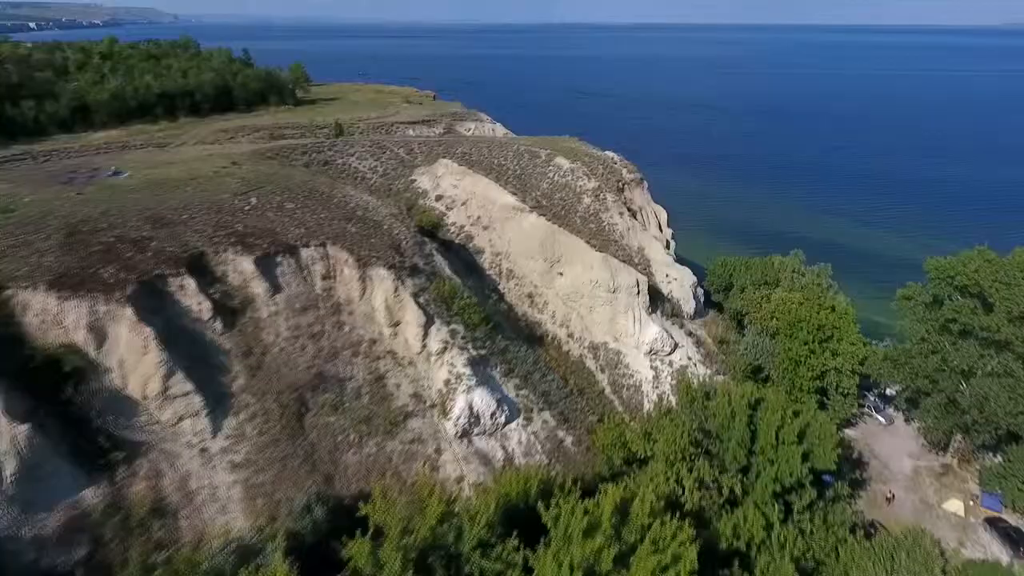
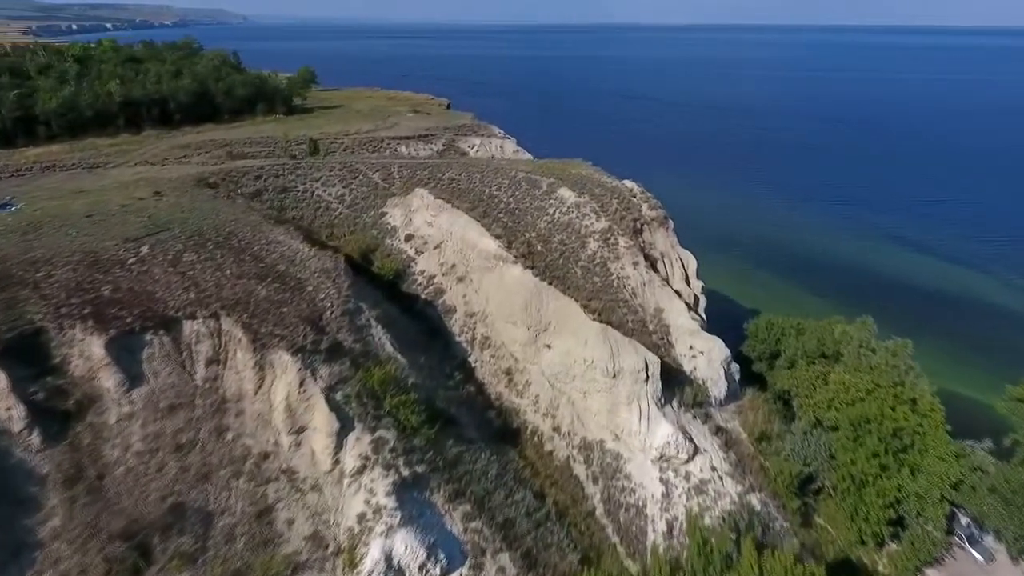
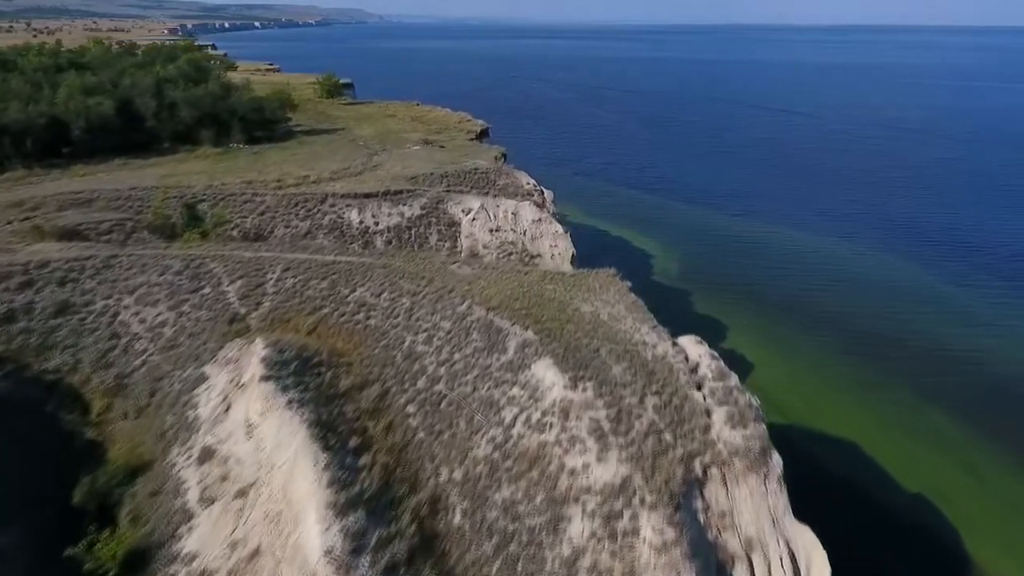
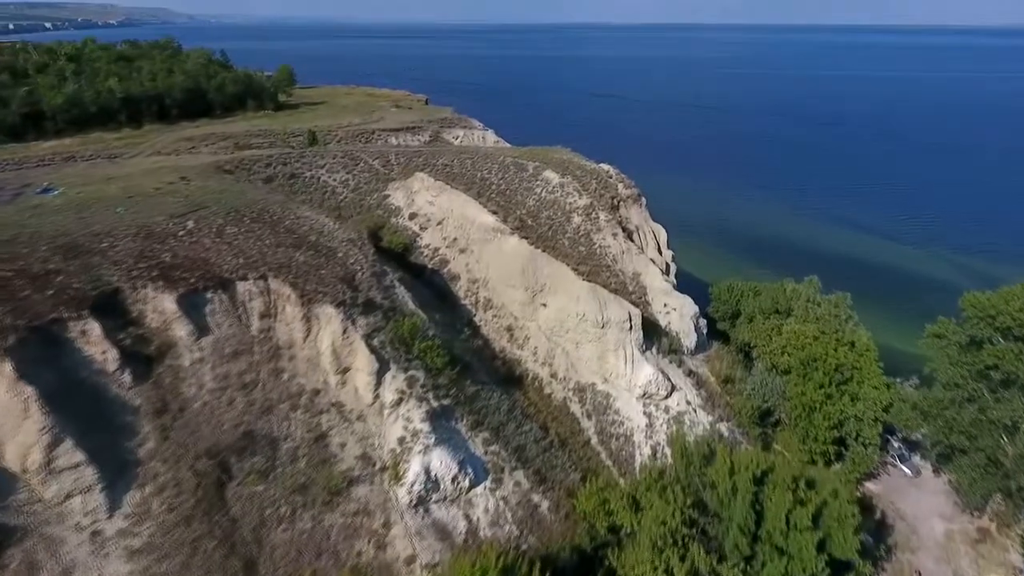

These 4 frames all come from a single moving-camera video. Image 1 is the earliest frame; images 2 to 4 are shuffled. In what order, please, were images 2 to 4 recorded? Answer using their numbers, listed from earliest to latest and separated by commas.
4, 2, 3
